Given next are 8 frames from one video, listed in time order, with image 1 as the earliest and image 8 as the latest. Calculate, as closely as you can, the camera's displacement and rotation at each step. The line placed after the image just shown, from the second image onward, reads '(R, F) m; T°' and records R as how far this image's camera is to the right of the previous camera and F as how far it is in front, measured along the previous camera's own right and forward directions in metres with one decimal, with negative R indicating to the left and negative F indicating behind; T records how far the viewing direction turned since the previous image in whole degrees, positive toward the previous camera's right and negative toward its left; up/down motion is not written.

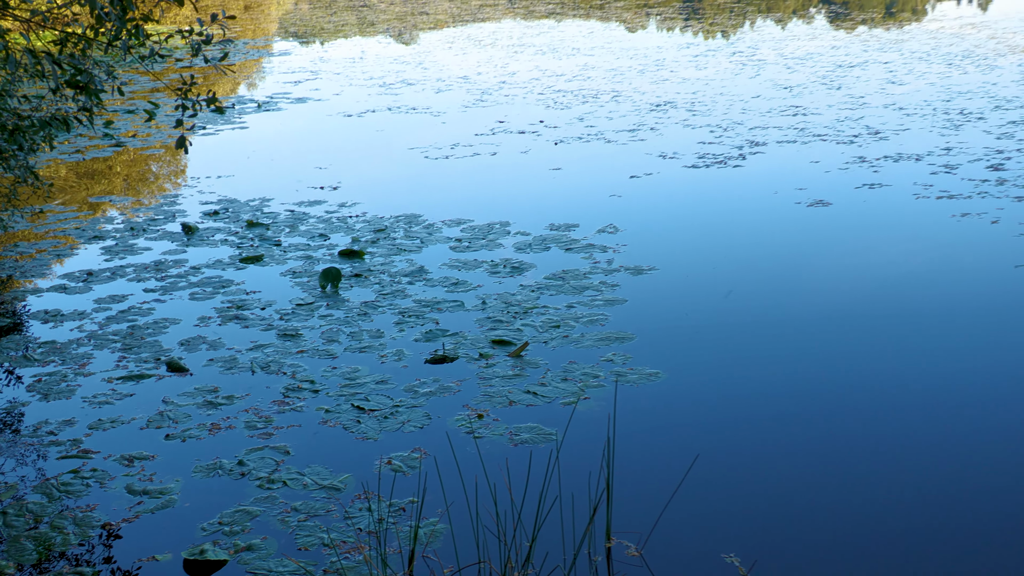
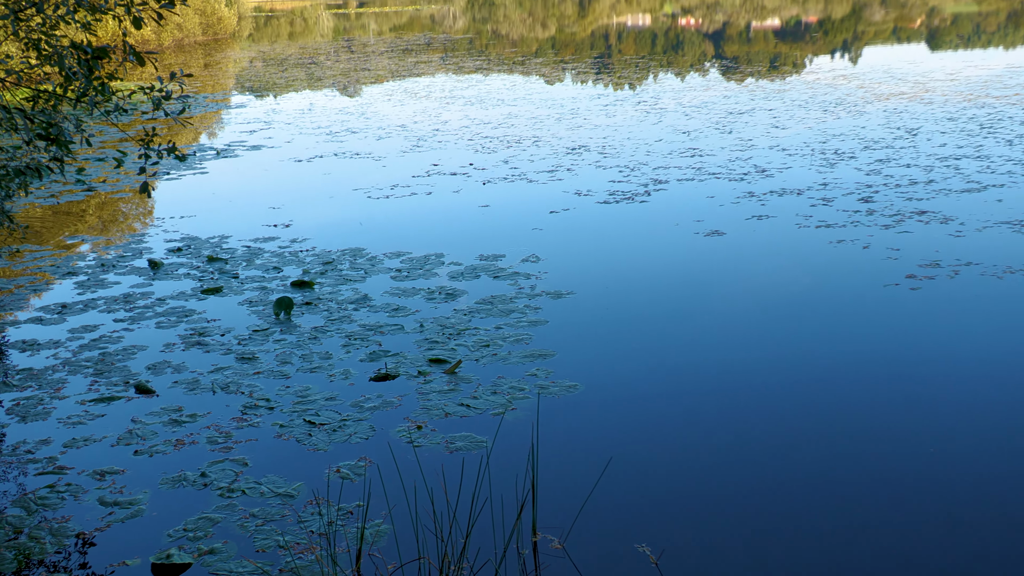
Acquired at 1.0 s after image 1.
(+0.6, -0.8) m; +1°
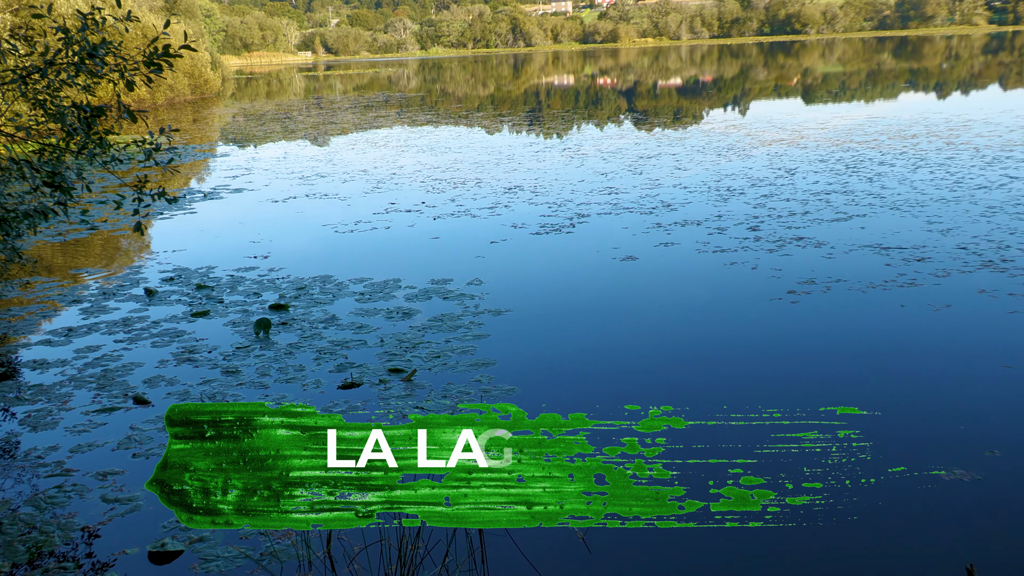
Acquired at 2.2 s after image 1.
(+0.5, -1.3) m; +1°
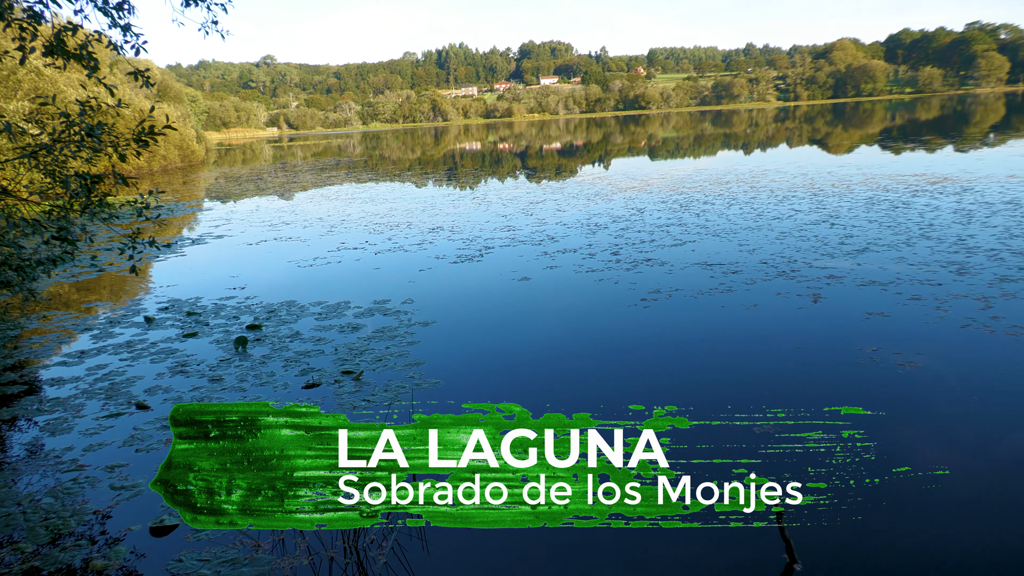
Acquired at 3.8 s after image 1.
(+0.7, -2.6) m; +4°
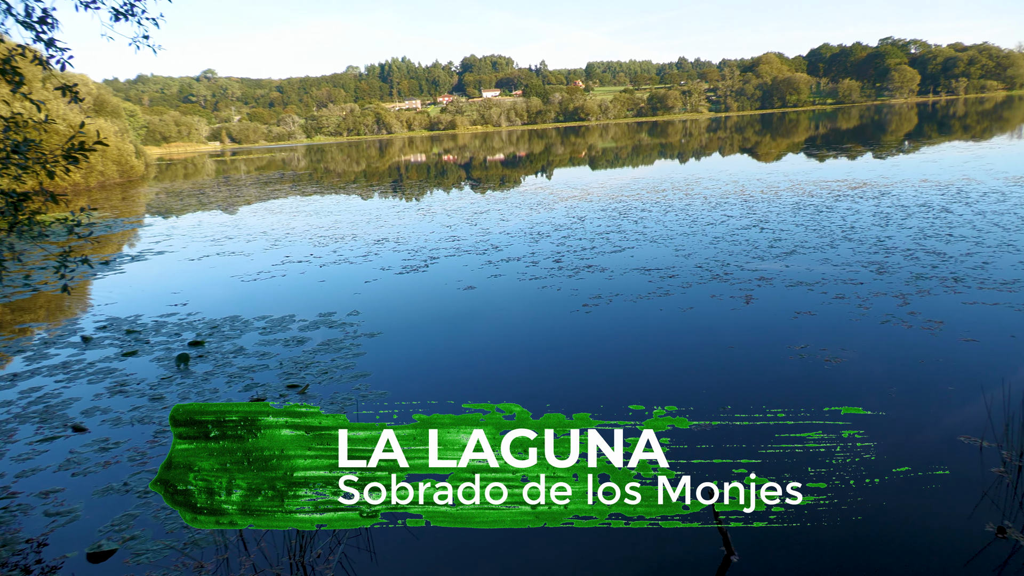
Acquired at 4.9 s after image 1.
(+0.3, -0.2) m; +3°
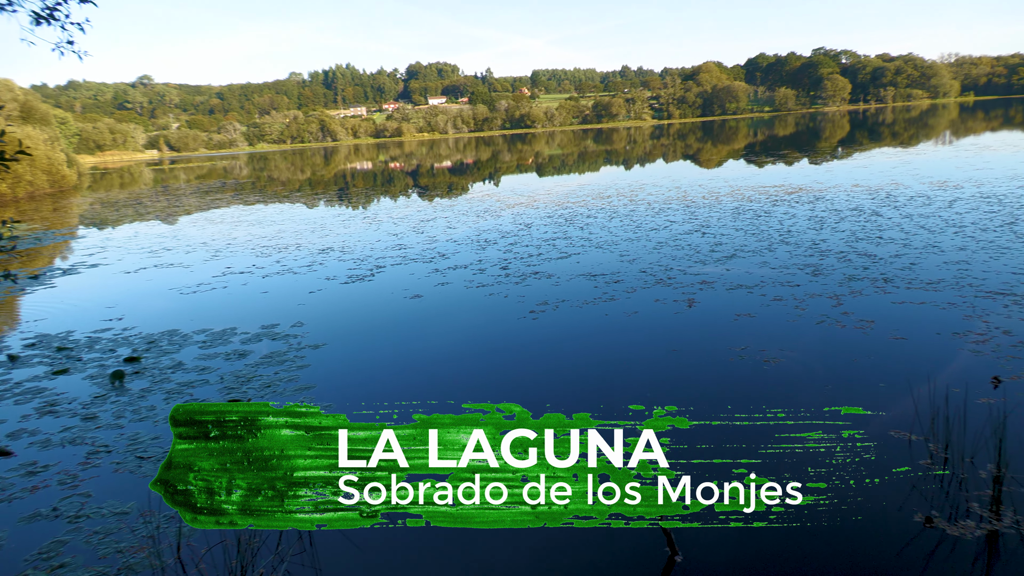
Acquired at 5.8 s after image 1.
(+0.3, 0.0) m; +3°
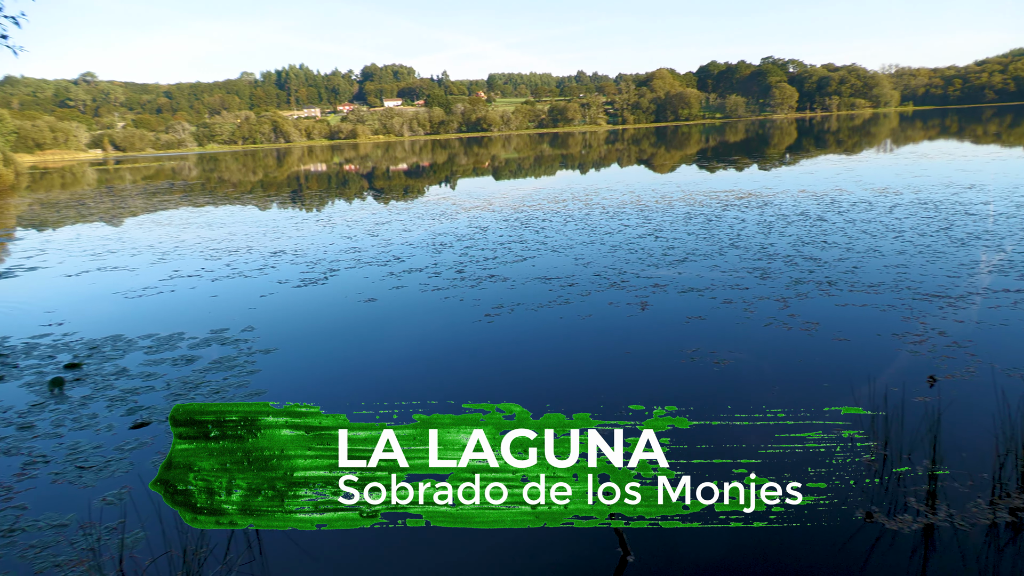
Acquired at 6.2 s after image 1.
(+0.2, 0.0) m; +3°
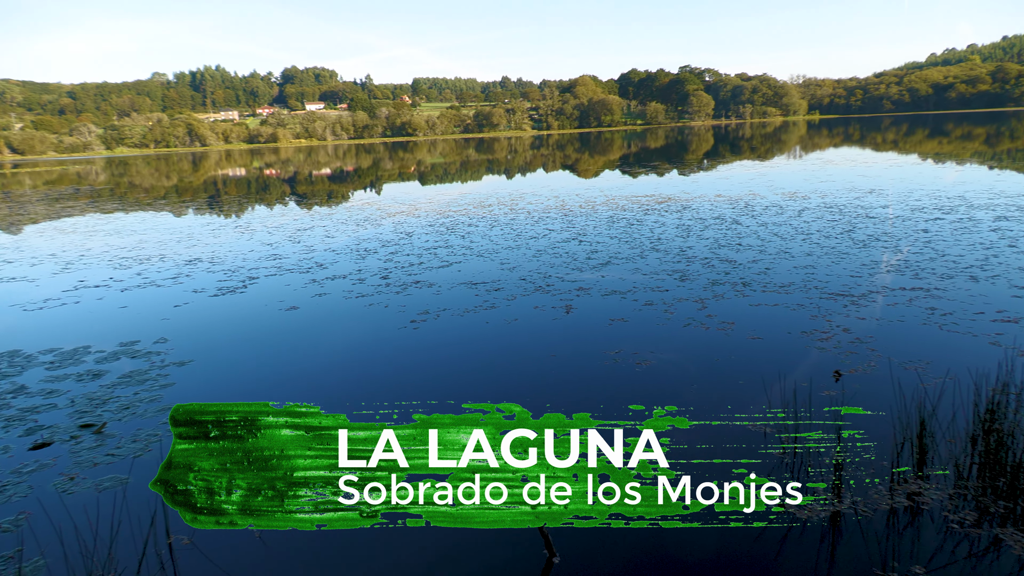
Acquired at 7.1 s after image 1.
(+0.4, -0.1) m; +5°
